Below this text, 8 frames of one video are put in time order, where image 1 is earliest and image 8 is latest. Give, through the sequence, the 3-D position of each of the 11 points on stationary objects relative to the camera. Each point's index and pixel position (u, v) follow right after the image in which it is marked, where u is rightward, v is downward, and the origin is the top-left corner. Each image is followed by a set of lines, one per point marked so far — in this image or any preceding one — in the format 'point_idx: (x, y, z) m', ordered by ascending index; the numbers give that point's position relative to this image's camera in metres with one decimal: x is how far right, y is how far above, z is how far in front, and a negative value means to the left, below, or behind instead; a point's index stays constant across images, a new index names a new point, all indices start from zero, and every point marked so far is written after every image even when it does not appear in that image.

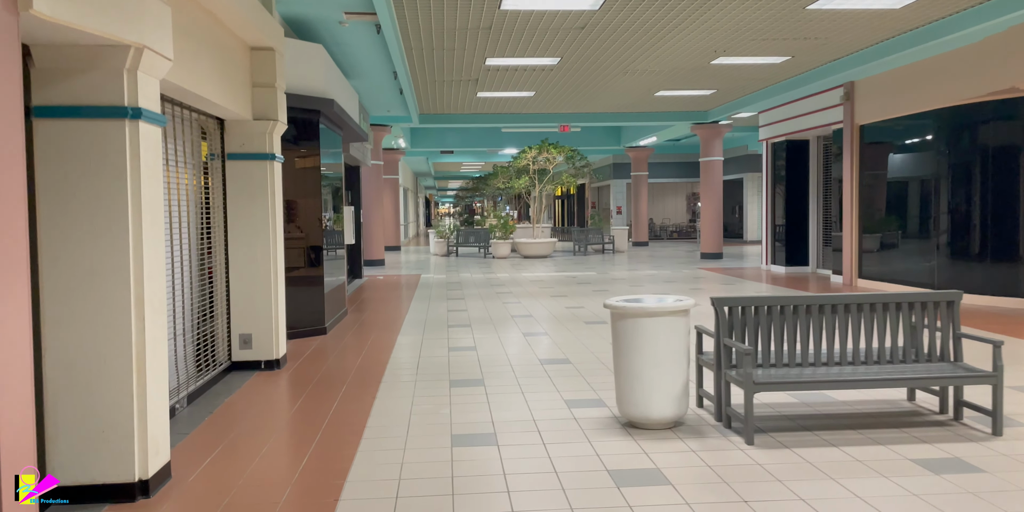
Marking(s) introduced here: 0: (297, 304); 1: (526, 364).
0: (-2.2, -0.5, +8.3) m
1: (+0.1, -0.9, +6.7) m
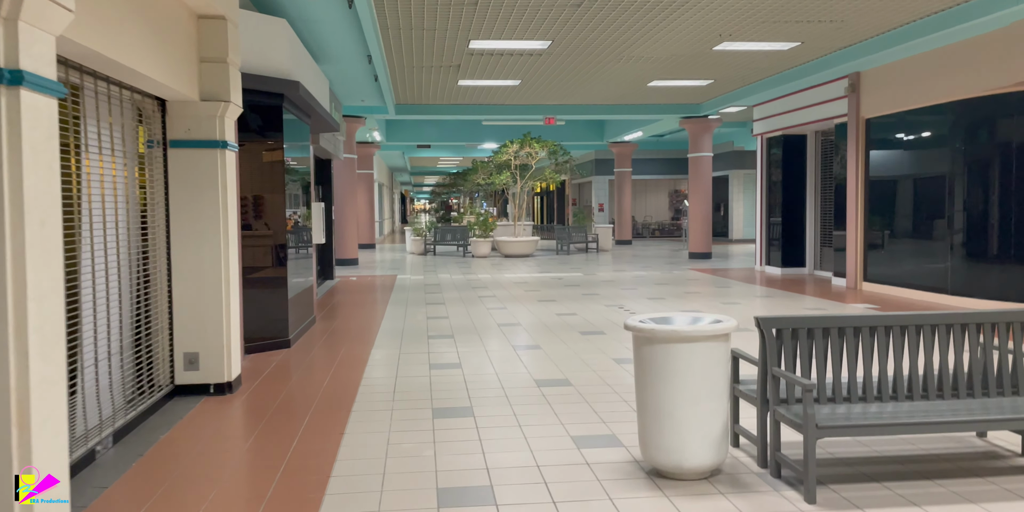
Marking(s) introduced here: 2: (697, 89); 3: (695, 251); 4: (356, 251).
0: (-2.3, -0.5, +7.4) m
1: (+0.1, -0.9, +5.8) m
2: (+3.1, +2.8, +13.4) m
3: (+4.3, +0.1, +18.9) m
4: (-3.5, +0.1, +18.1) m
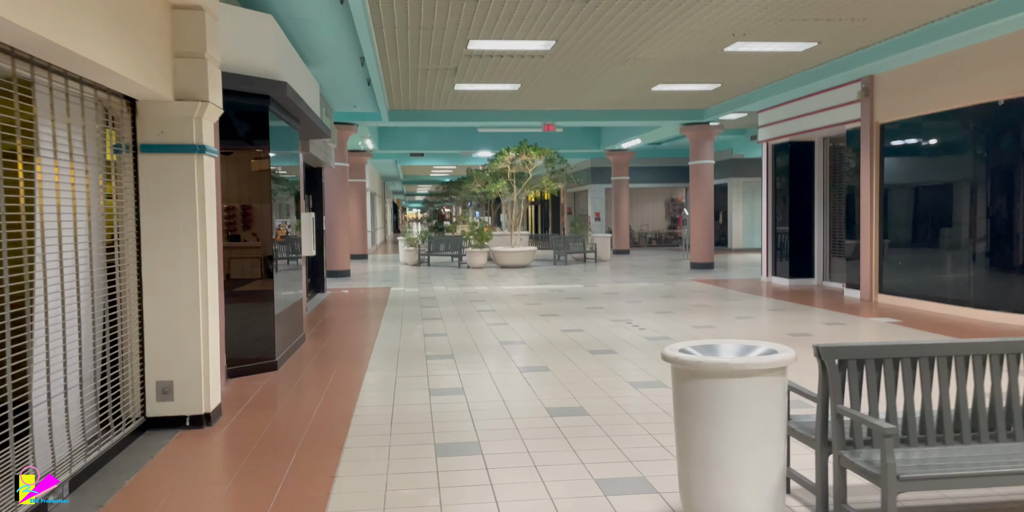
0: (-2.3, -0.6, +6.8) m
1: (+0.1, -1.0, +5.3) m
2: (+3.1, +2.6, +12.9) m
3: (+4.3, -0.1, +18.4) m
4: (-3.6, -0.1, +17.5) m
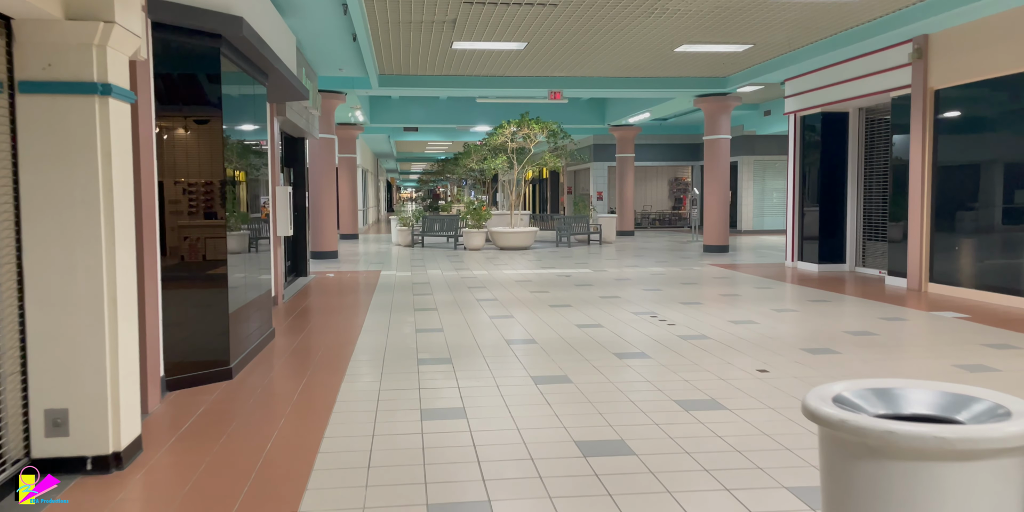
0: (-2.2, -0.5, +5.5) m
1: (+0.2, -1.0, +4.0) m
2: (+3.1, +2.9, +11.5) m
3: (+4.3, +0.3, +17.1) m
4: (-3.6, +0.3, +16.1) m
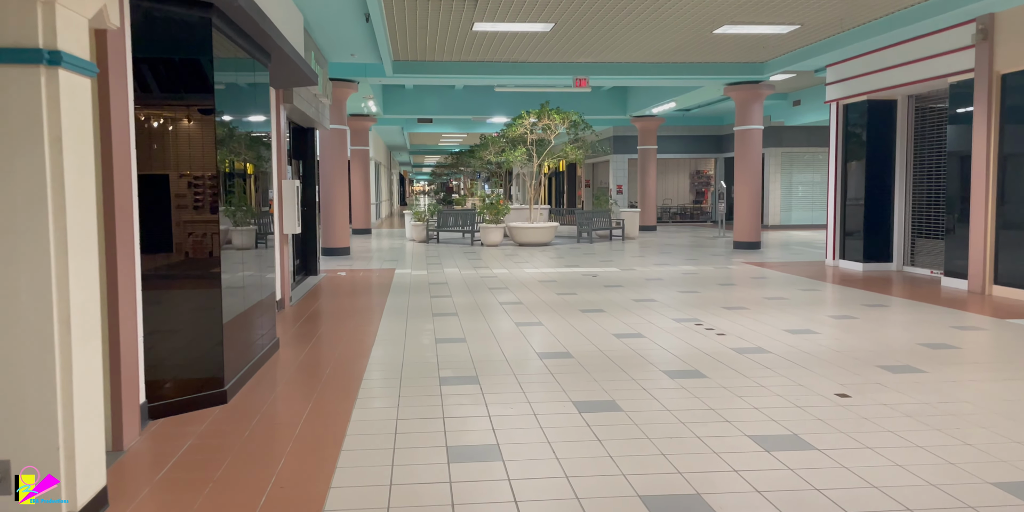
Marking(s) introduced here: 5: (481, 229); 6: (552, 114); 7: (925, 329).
0: (-2.0, -0.5, +4.7) m
1: (+0.4, -1.0, +3.2) m
2: (+3.5, +2.9, +10.7) m
3: (+4.7, +0.3, +16.3) m
4: (-3.2, +0.3, +15.4) m
5: (-0.7, +0.6, +18.4) m
6: (+0.9, +3.2, +17.9) m
7: (+3.8, -0.7, +7.2) m
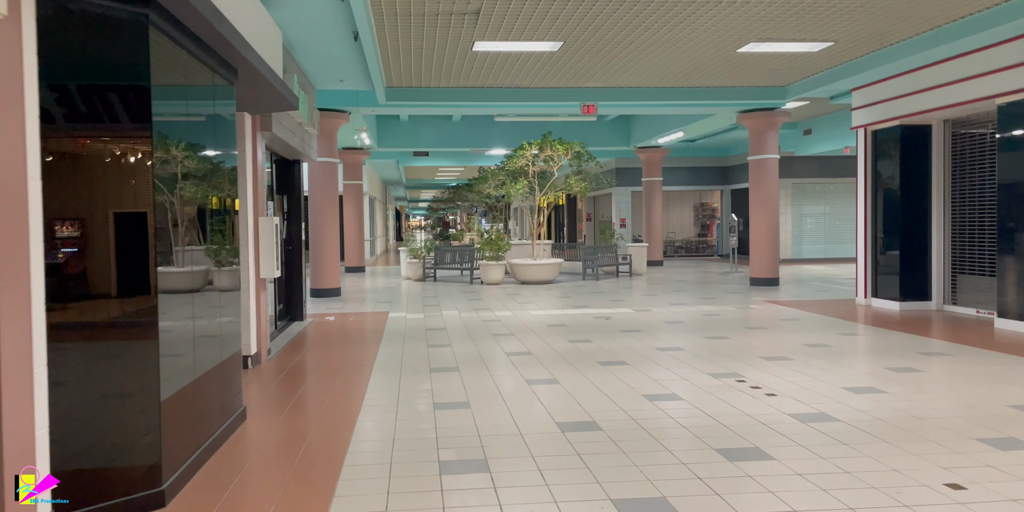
0: (-1.9, -0.8, +3.7) m
1: (+0.5, -1.2, +2.1) m
2: (+3.5, +2.4, +9.8) m
3: (+4.7, -0.4, +15.3) m
4: (-3.2, -0.4, +14.4) m
5: (-0.7, -0.2, +17.4) m
6: (+0.9, +2.4, +17.0) m
7: (+3.8, -1.0, +6.2) m
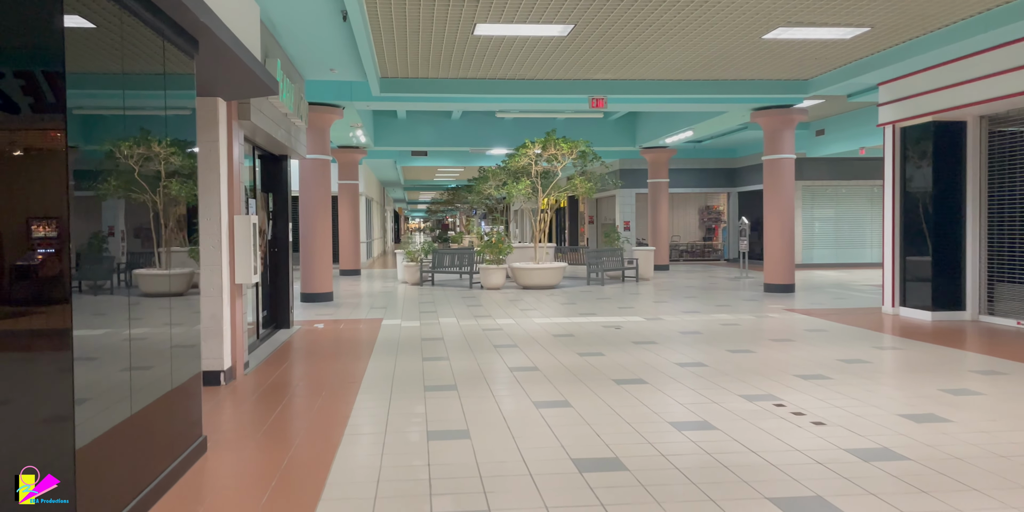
0: (-1.8, -0.8, +2.9) m
1: (+0.6, -1.2, +1.4) m
2: (+3.6, +2.3, +9.0) m
3: (+4.7, -0.5, +14.5) m
4: (-3.1, -0.5, +13.6) m
5: (-0.7, -0.3, +16.6) m
6: (+1.0, +2.3, +16.3) m
7: (+3.9, -1.0, +5.4) m
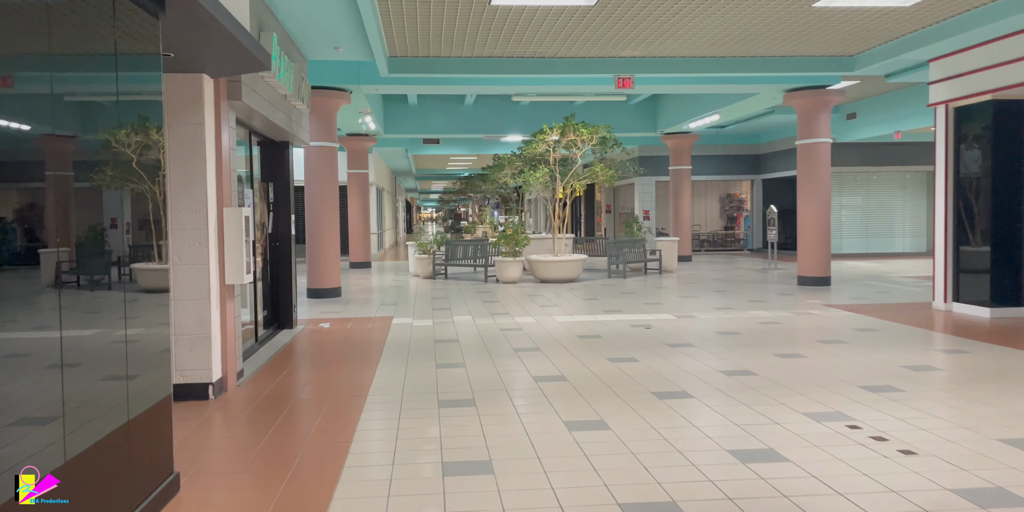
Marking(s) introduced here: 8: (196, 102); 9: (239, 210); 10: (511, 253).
0: (-1.7, -0.9, +2.2) m
1: (+0.7, -1.3, +0.6) m
2: (+3.8, +2.4, +8.2) m
3: (+5.1, -0.3, +13.6) m
4: (-2.8, -0.3, +12.9) m
5: (-0.3, -0.1, +15.9) m
6: (+1.3, +2.5, +15.4) m
7: (+4.0, -1.0, +4.6) m
8: (-2.2, +1.1, +5.6) m
9: (-2.1, +0.3, +5.9) m
10: (0.0, +0.1, +16.1) m
